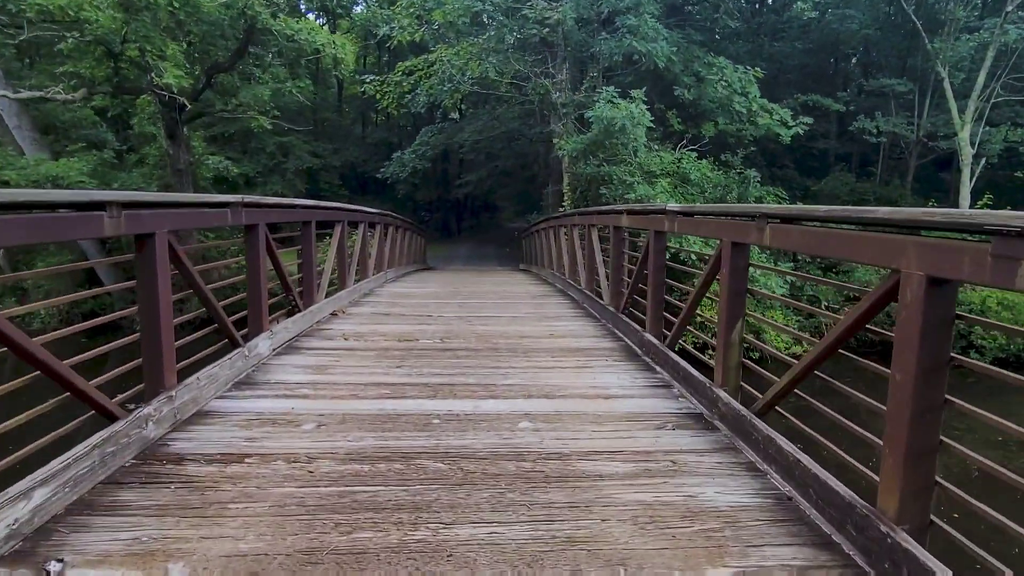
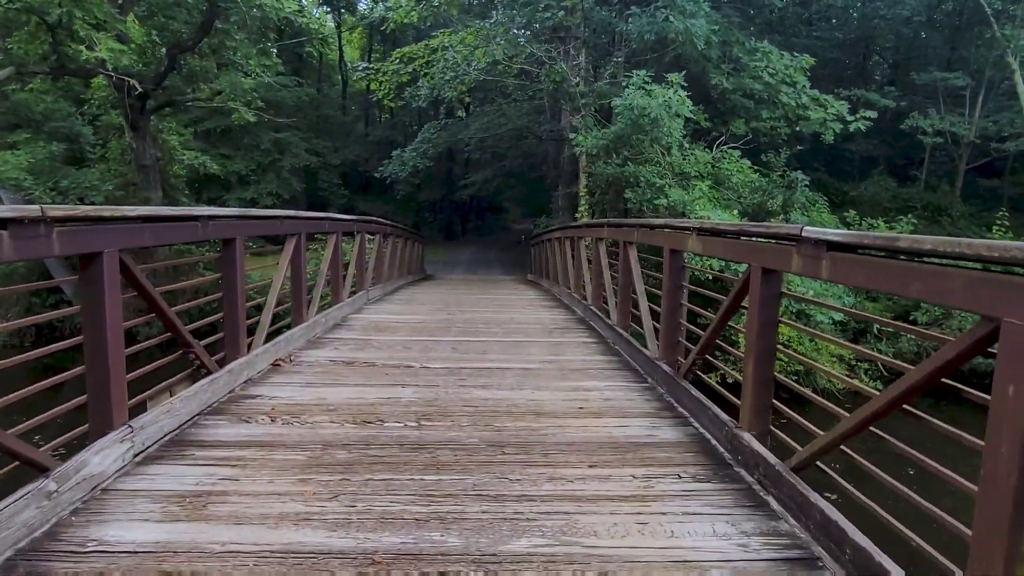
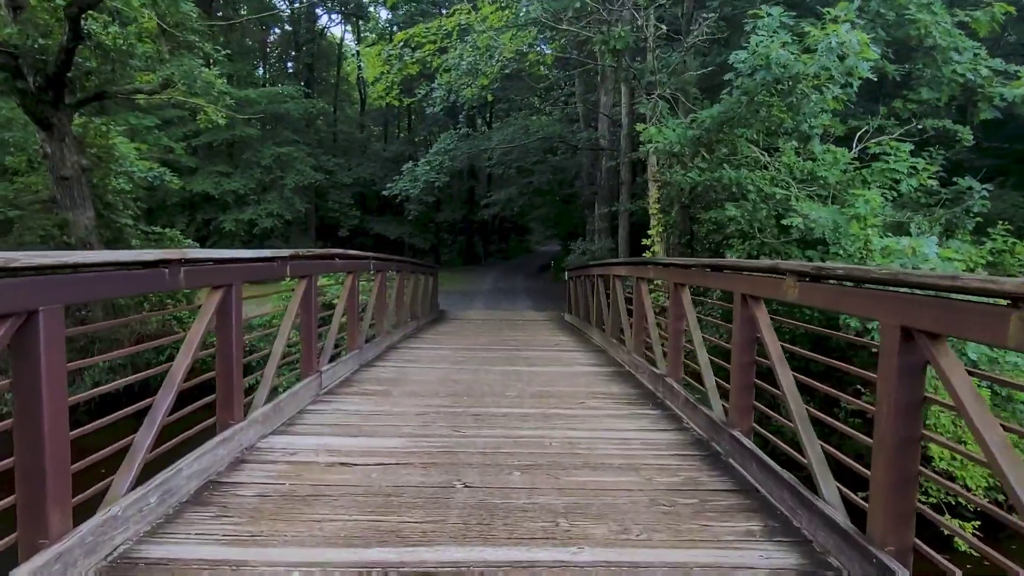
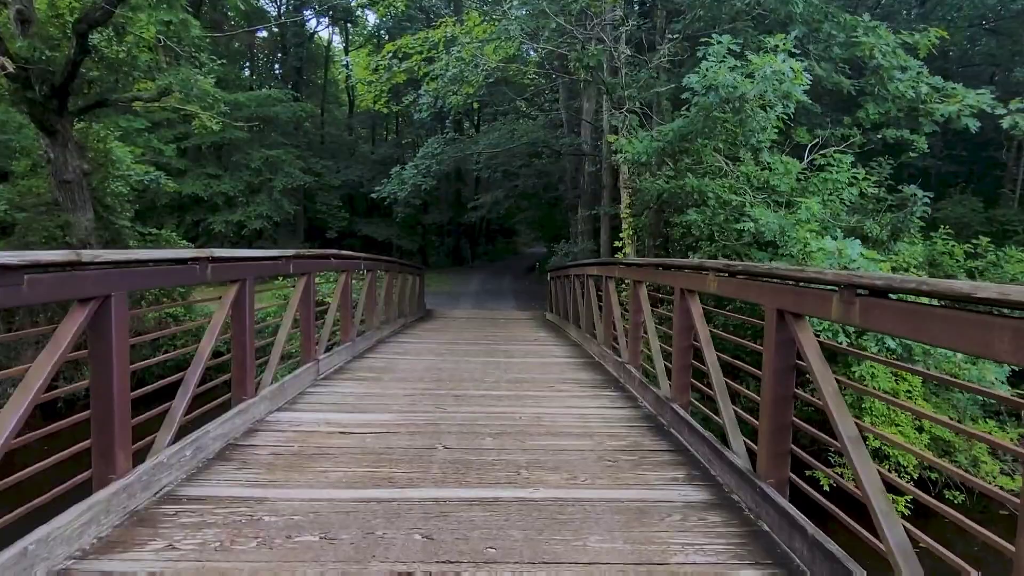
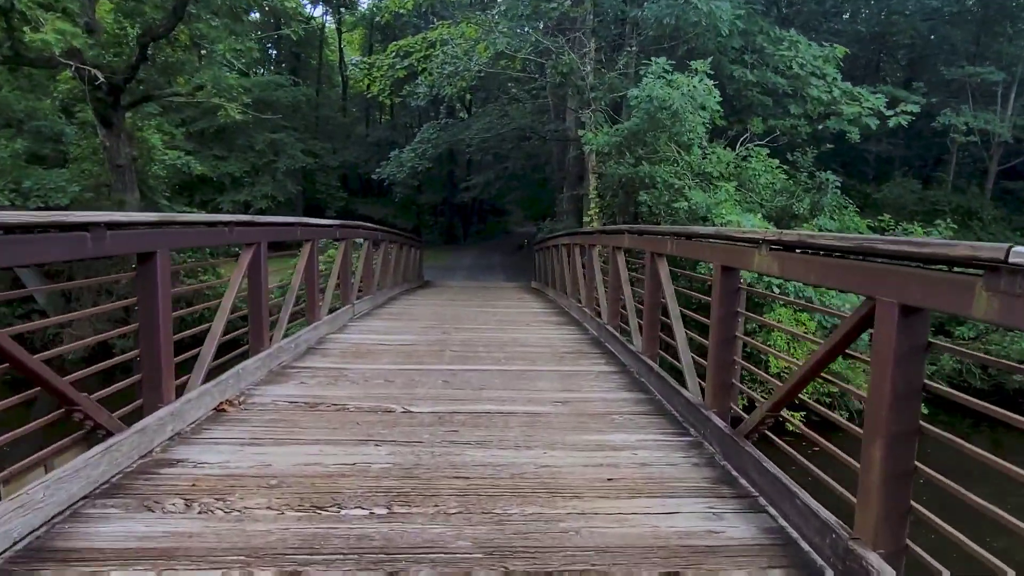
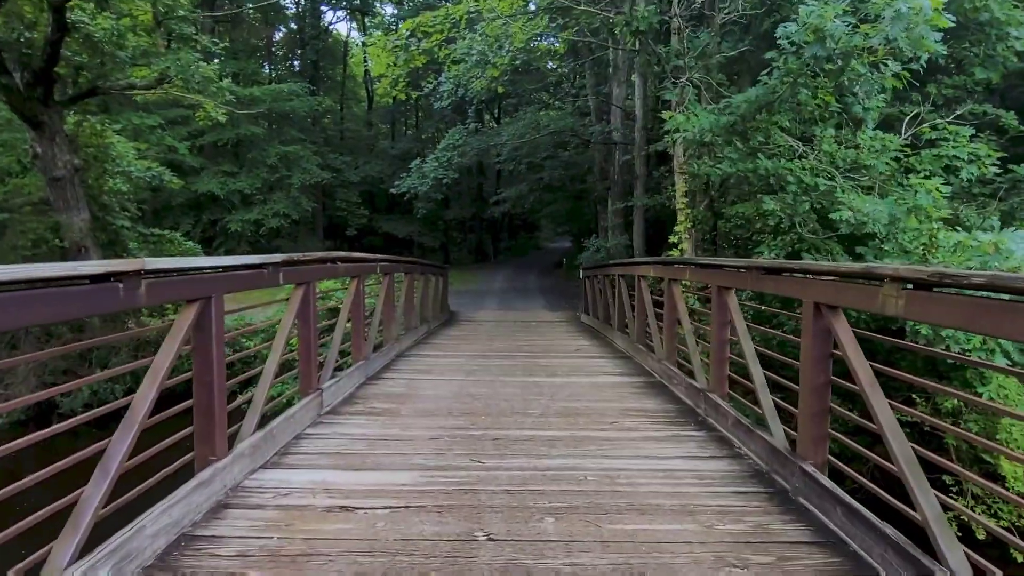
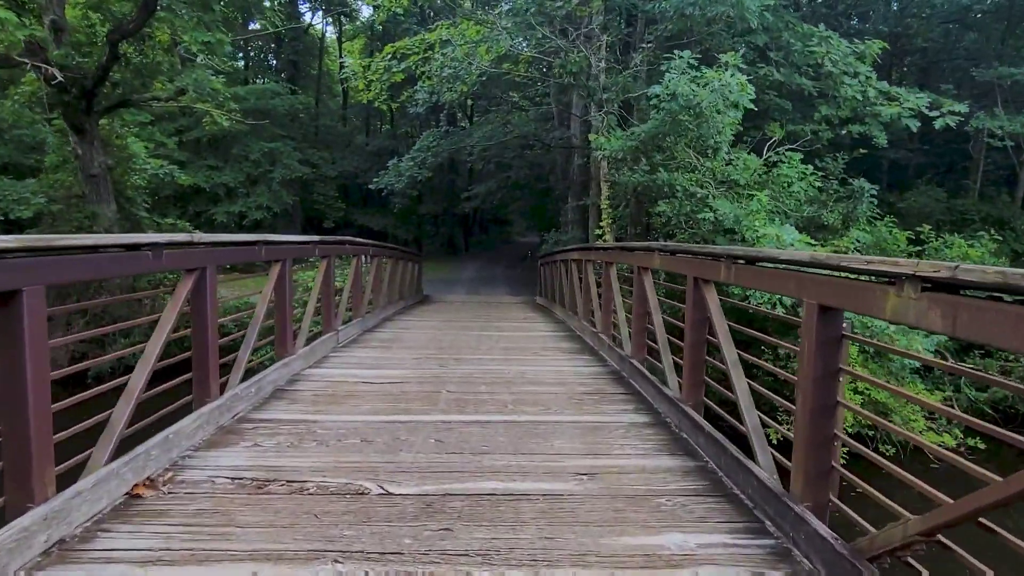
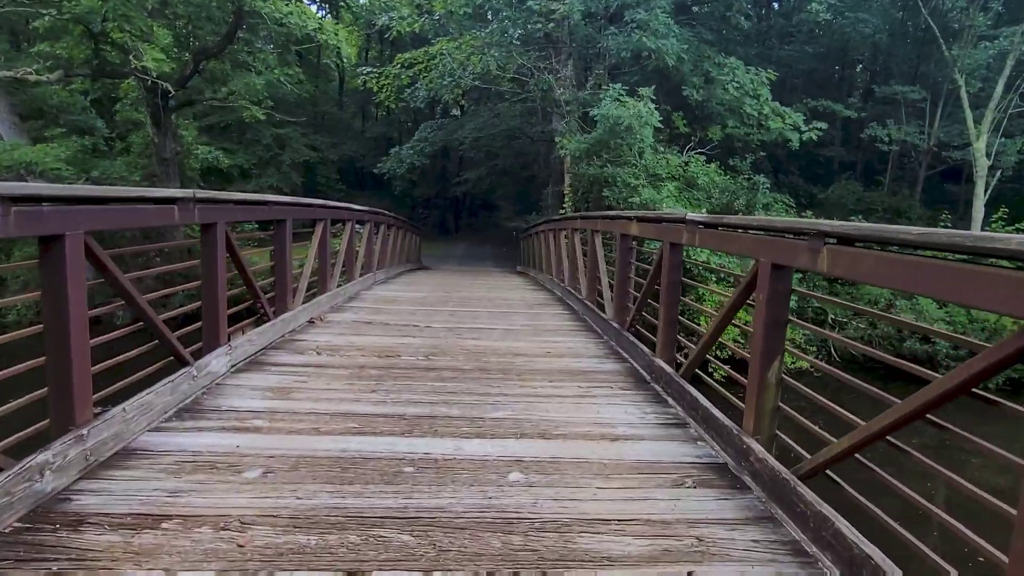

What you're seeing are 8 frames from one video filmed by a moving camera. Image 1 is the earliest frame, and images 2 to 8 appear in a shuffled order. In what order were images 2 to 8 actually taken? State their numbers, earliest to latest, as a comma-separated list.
8, 2, 5, 7, 4, 3, 6
